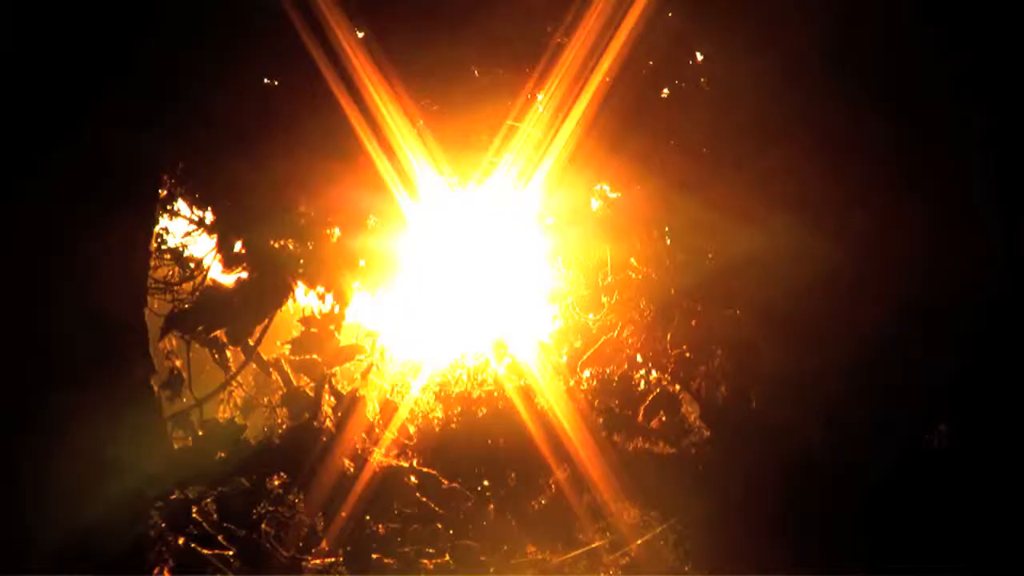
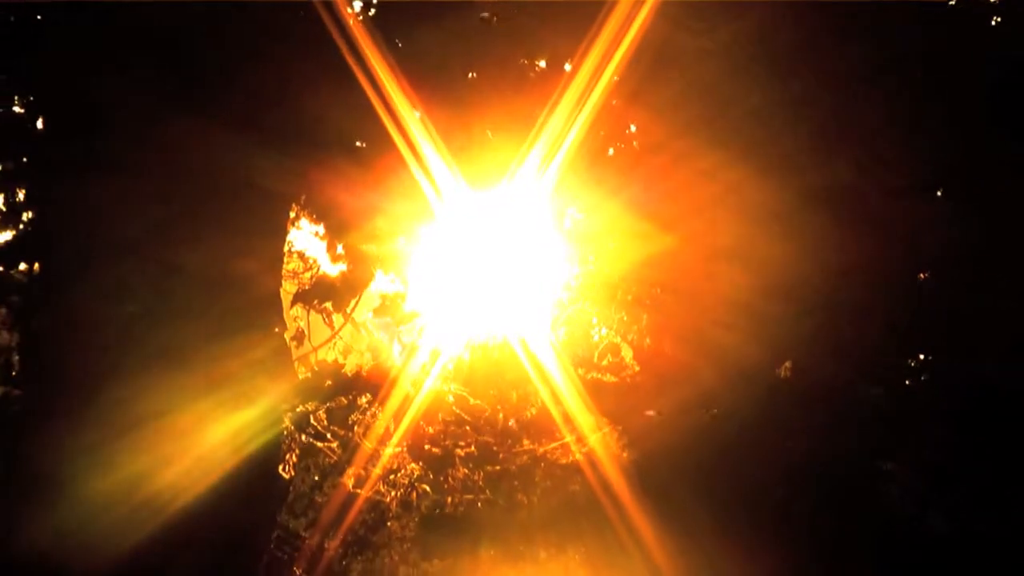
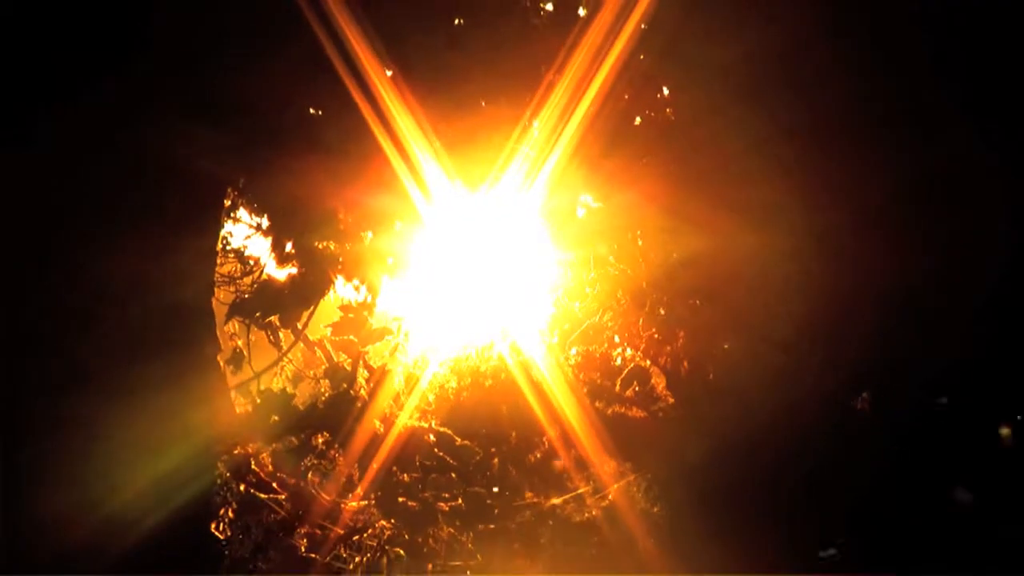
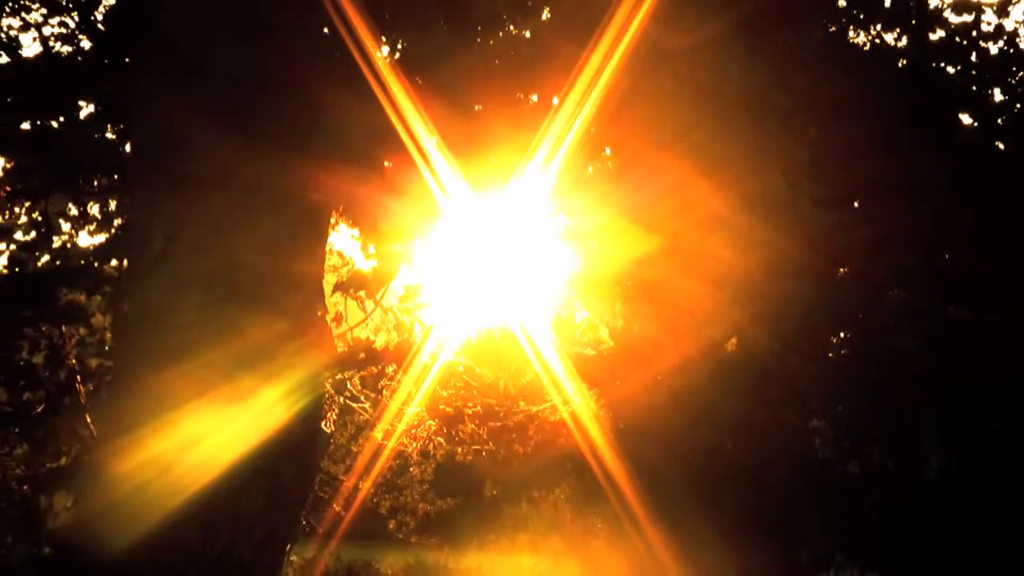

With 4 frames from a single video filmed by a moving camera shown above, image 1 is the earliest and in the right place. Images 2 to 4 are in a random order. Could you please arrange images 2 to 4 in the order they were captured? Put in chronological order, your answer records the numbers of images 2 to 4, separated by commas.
3, 2, 4
